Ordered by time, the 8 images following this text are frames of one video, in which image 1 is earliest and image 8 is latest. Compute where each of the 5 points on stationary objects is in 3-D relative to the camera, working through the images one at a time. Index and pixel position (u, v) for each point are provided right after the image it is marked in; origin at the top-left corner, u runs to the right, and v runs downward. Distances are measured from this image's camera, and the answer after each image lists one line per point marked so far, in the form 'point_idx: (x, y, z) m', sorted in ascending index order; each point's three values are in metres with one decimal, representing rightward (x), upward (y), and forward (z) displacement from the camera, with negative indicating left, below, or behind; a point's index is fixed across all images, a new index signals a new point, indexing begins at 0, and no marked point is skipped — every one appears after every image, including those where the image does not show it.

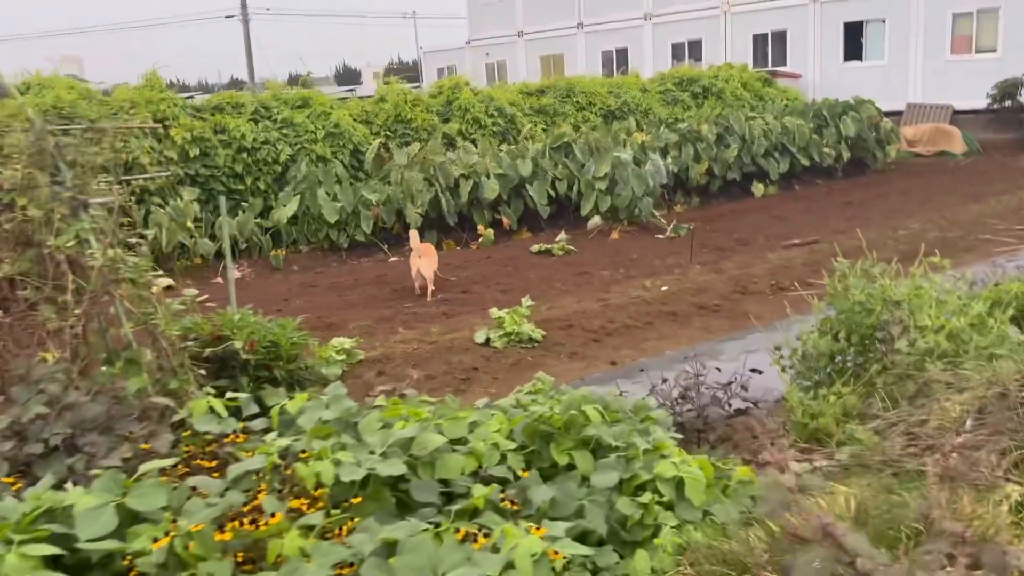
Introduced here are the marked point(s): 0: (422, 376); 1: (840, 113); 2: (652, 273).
0: (-0.5, -0.5, +4.7) m
1: (+5.8, +3.1, +15.2) m
2: (+1.3, +0.1, +7.7) m
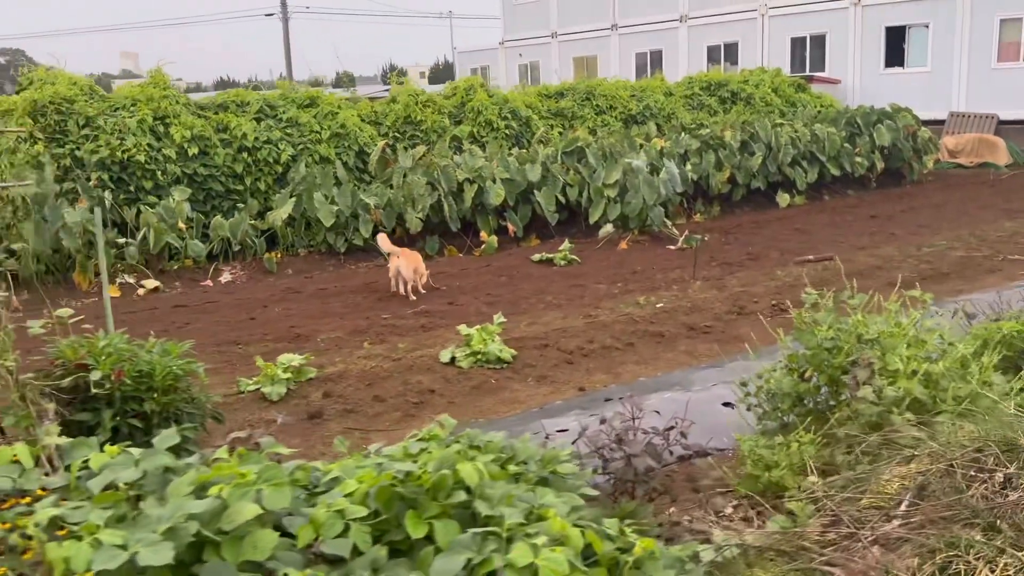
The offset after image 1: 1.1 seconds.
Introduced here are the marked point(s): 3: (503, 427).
0: (-0.7, -0.6, +4.4) m
1: (+6.2, +2.8, +14.6) m
2: (+1.2, 0.0, +7.4) m
3: (0.0, -0.6, +4.0) m
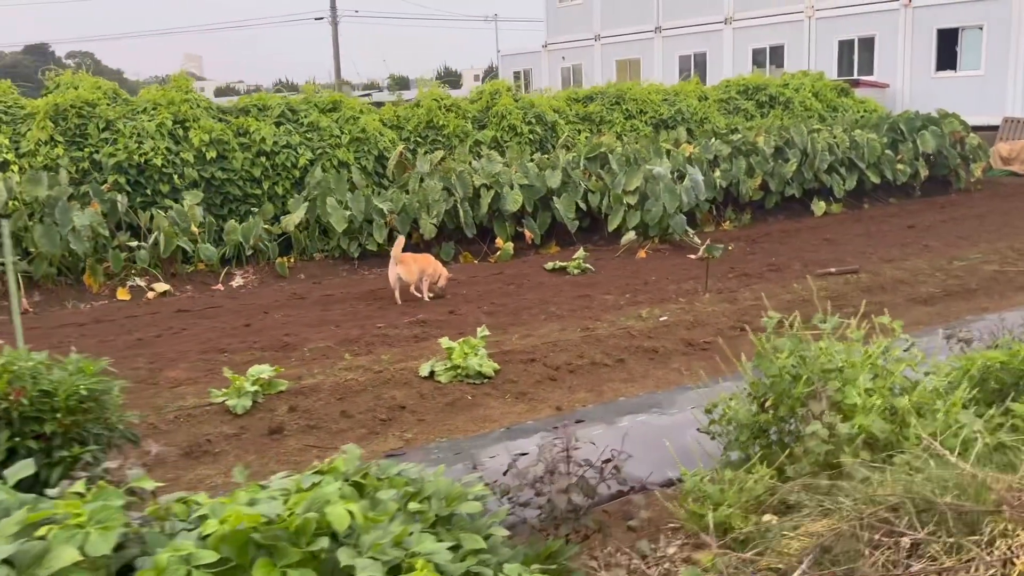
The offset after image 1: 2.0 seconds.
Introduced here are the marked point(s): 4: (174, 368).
0: (-0.9, -0.6, +4.3) m
1: (+6.7, +2.6, +14.0) m
2: (+1.2, -0.1, +7.1) m
3: (-0.2, -0.7, +3.8) m
4: (-2.1, -0.5, +5.3) m
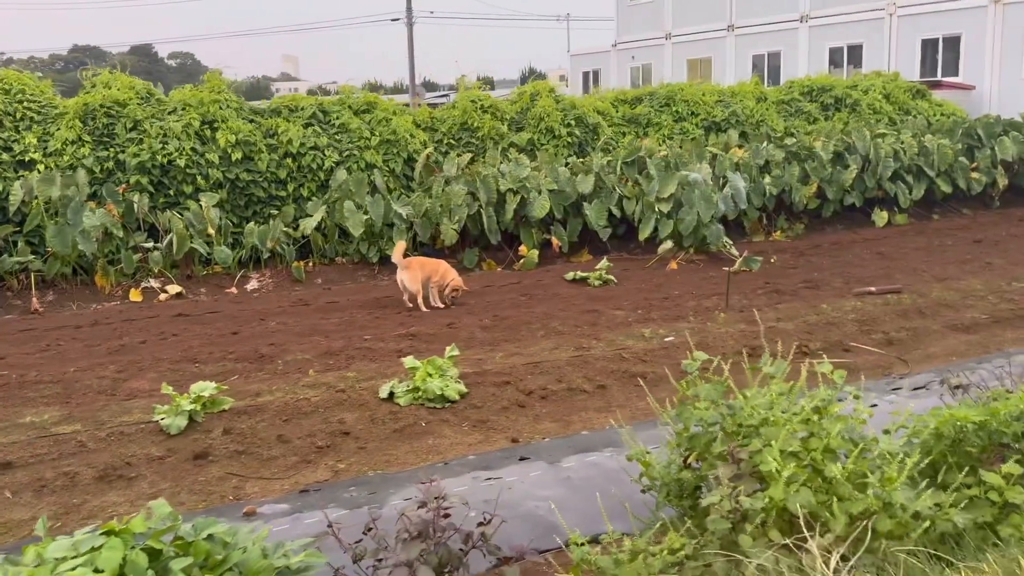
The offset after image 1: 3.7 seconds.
0: (-1.1, -0.7, +4.1) m
1: (+7.4, +2.4, +13.0) m
2: (+1.2, -0.2, +6.6) m
3: (-0.5, -0.8, +3.5) m
4: (-2.2, -0.5, +5.1) m
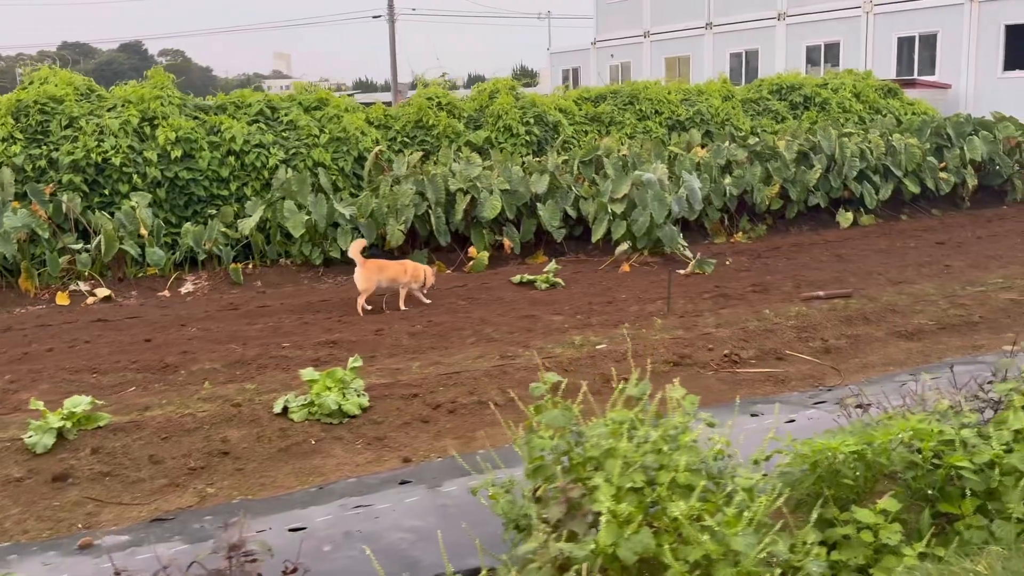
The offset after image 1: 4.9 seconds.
0: (-1.6, -0.8, +3.8) m
1: (+6.8, +2.3, +12.8) m
2: (+0.7, -0.3, +6.4) m
3: (-1.0, -0.8, +3.2) m
4: (-2.7, -0.6, +4.9) m
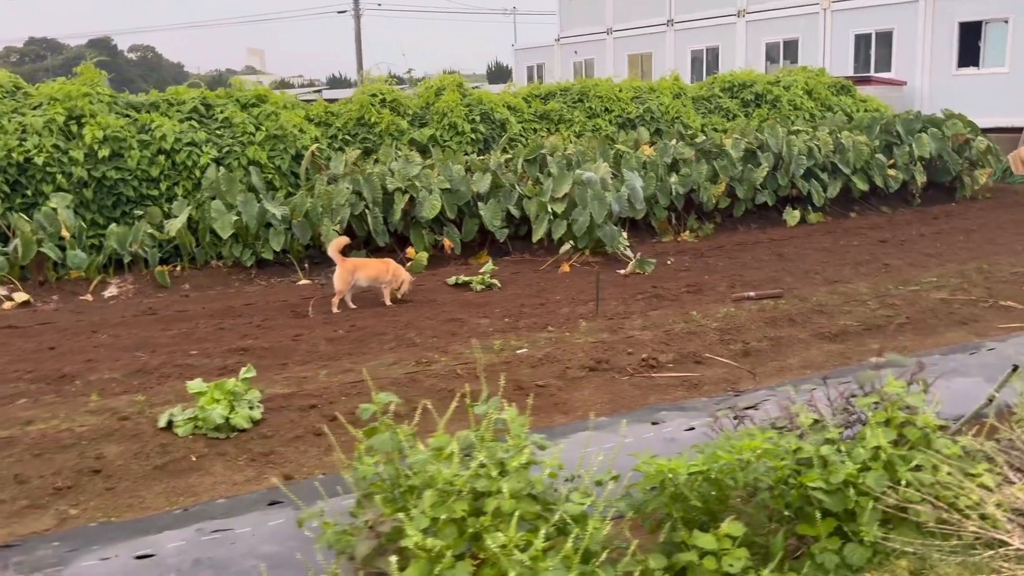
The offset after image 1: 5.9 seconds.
0: (-2.1, -0.8, +3.6) m
1: (+6.1, +2.4, +12.8) m
2: (+0.2, -0.3, +6.3) m
3: (-1.5, -0.9, +3.1) m
4: (-3.3, -0.6, +4.6) m
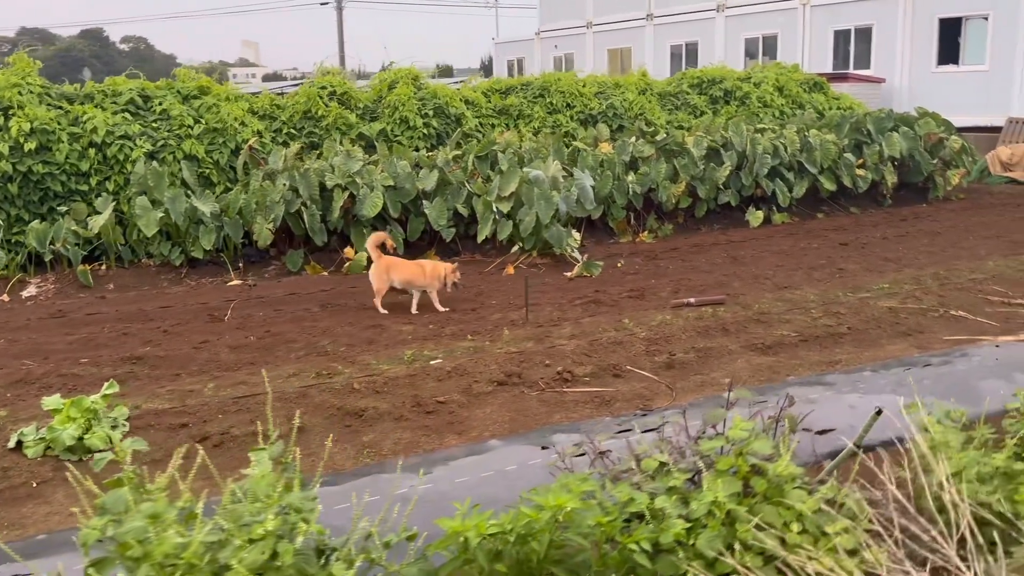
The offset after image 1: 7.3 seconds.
0: (-2.6, -0.8, +3.3) m
1: (+5.5, +2.3, +12.5) m
2: (-0.4, -0.3, +5.9) m
3: (-2.0, -0.9, +2.7) m
4: (-3.8, -0.6, +4.3) m
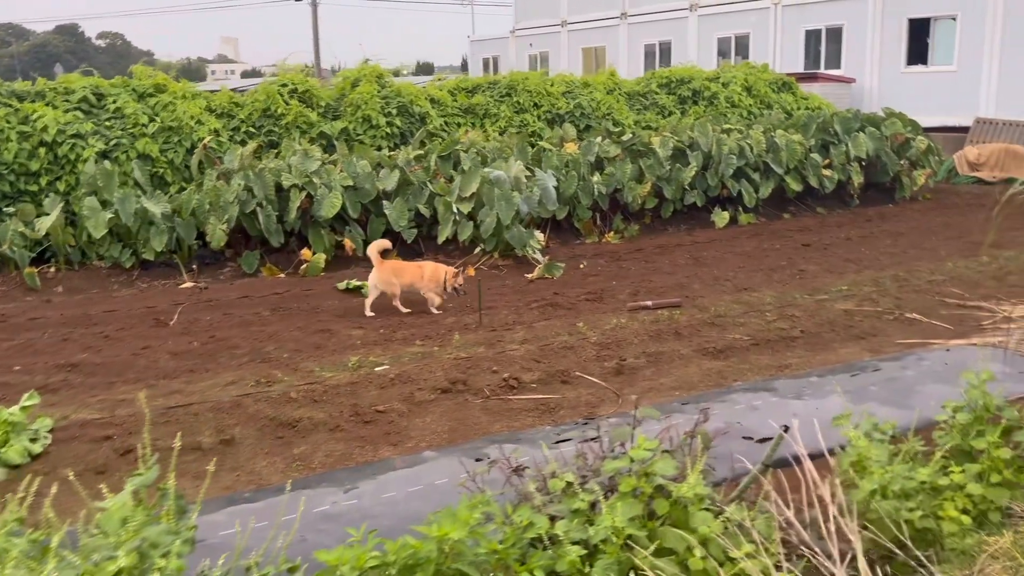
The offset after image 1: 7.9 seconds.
0: (-2.9, -0.9, +3.1) m
1: (+5.0, +2.3, +12.5) m
2: (-0.7, -0.4, +5.8) m
3: (-2.3, -1.0, +2.6) m
4: (-4.1, -0.7, +4.1) m
